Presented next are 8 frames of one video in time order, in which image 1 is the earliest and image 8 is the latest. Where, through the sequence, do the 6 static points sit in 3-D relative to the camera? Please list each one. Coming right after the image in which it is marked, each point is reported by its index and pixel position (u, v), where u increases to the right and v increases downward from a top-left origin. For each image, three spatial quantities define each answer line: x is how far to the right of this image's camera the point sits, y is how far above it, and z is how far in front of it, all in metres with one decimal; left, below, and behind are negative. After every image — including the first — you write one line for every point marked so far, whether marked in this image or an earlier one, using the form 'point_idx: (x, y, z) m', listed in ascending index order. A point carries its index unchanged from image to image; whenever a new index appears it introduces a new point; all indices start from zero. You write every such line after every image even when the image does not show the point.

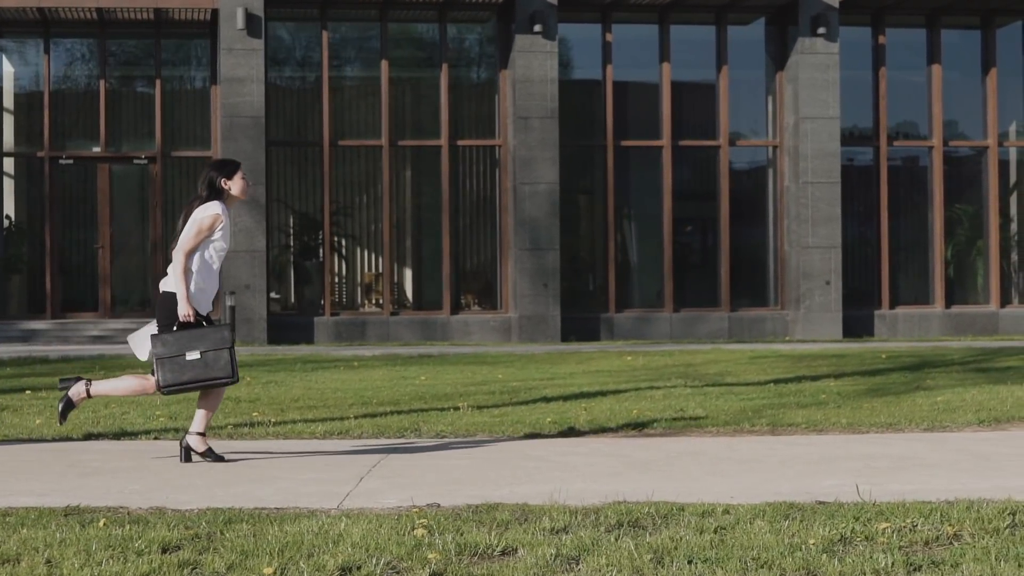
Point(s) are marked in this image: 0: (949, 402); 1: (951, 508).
0: (+2.0, -0.5, +10.5) m
1: (+1.0, -0.5, +5.5) m
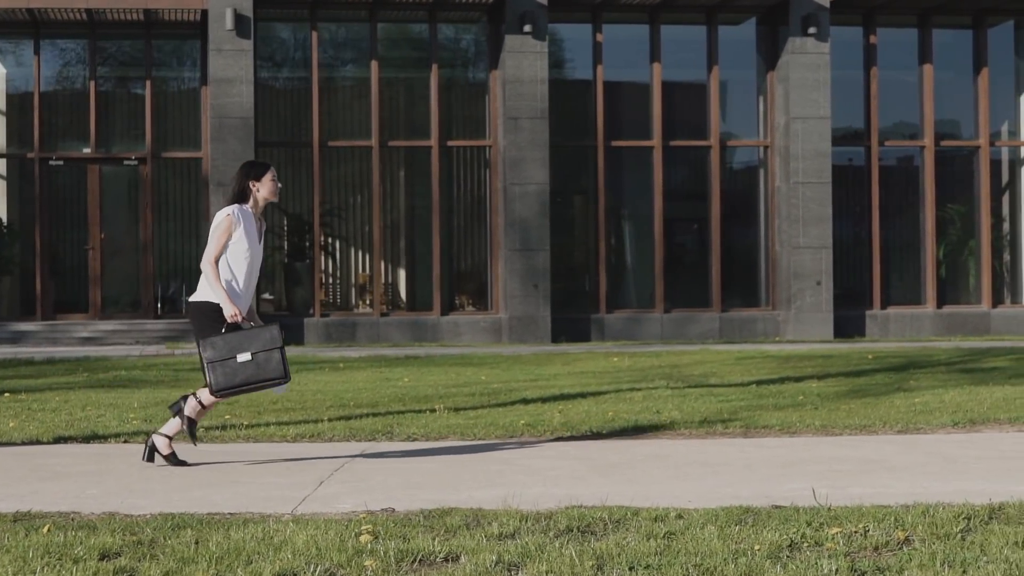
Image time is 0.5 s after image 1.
0: (+1.9, -0.5, +10.5) m
1: (+0.9, -0.5, +5.5) m
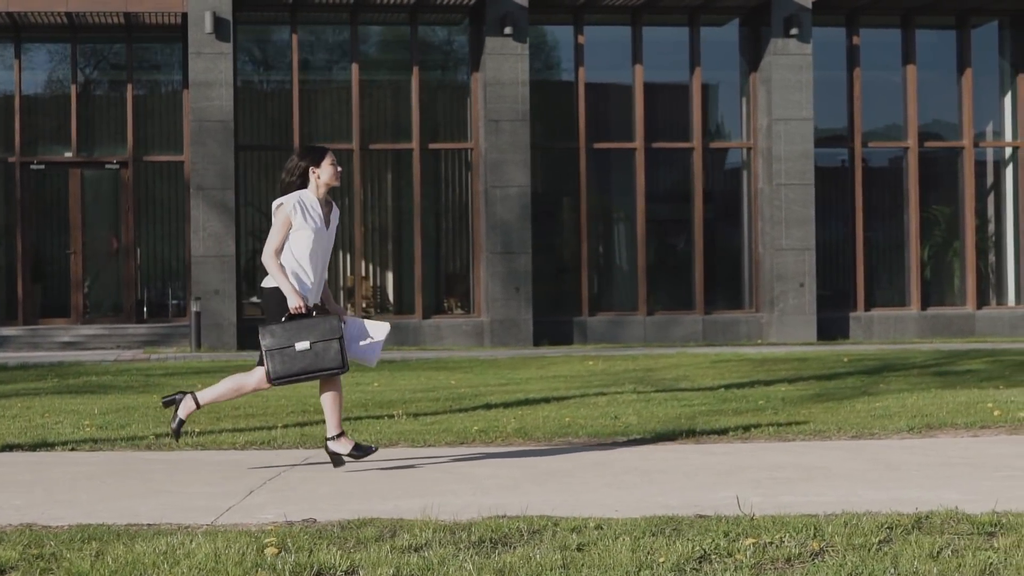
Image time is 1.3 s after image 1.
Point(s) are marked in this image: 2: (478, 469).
0: (+1.7, -0.5, +10.4) m
1: (+0.7, -0.5, +5.4) m
2: (-0.1, -0.6, +7.4) m
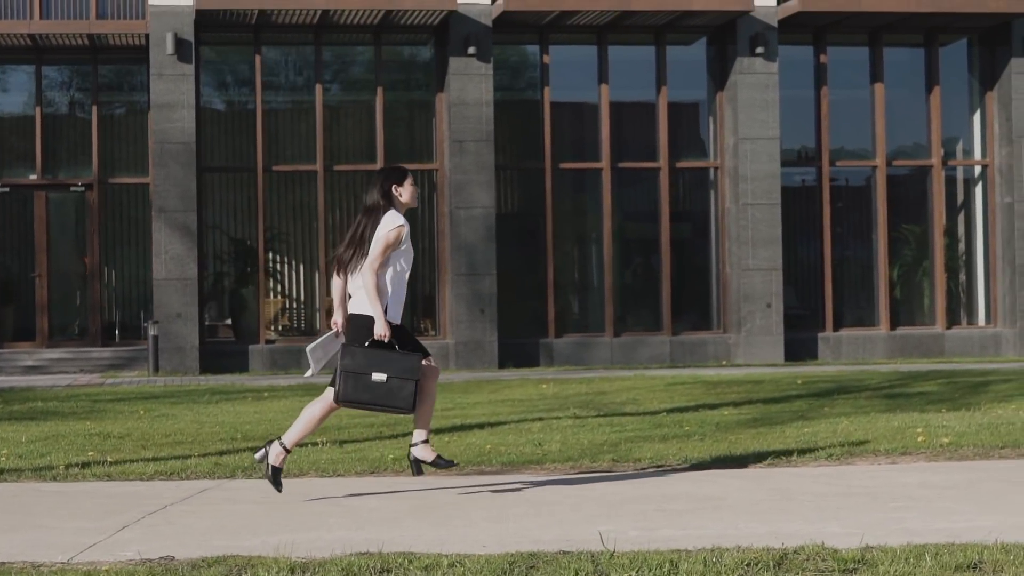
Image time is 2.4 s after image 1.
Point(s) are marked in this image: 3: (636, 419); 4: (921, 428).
0: (+1.3, -0.6, +10.2) m
1: (+0.4, -0.6, +5.2) m
2: (-0.4, -0.7, +7.2) m
3: (+0.6, -0.7, +12.2) m
4: (+1.8, -0.6, +10.2) m
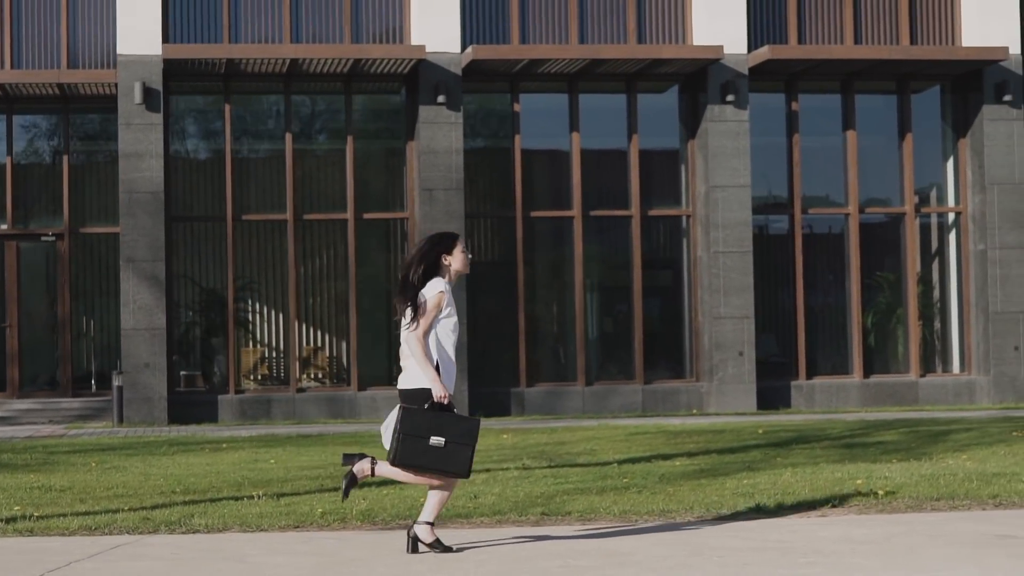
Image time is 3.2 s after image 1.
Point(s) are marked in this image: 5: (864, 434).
0: (+1.1, -0.9, +10.1) m
1: (+0.1, -0.7, +5.1) m
2: (-0.7, -0.8, +7.1) m
3: (+0.4, -0.9, +12.1) m
4: (+1.5, -0.8, +10.1) m
5: (+2.4, -1.0, +15.5) m
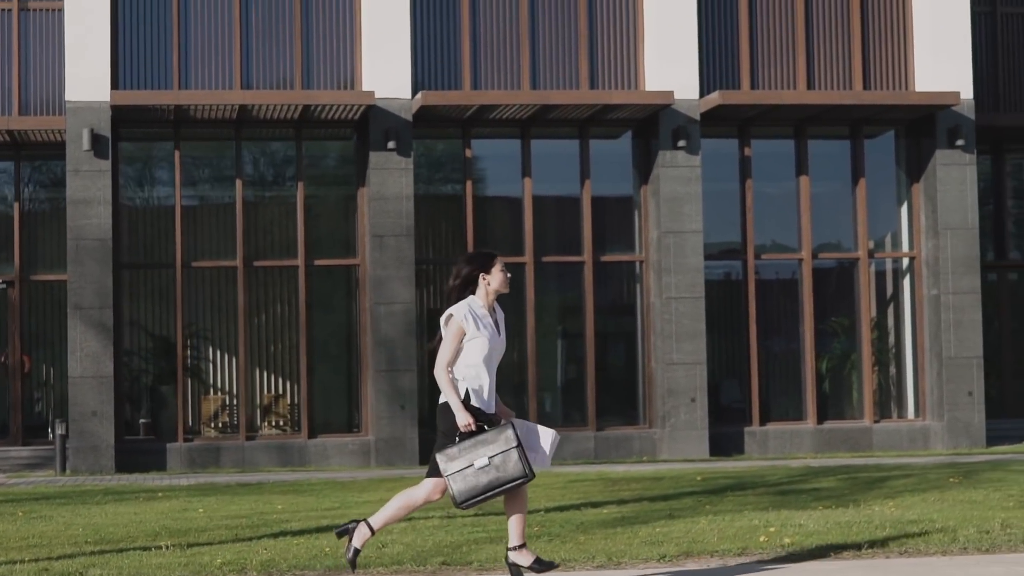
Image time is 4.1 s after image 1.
0: (+0.7, -1.1, +10.0) m
1: (-0.2, -0.8, +5.0) m
2: (-1.1, -1.0, +7.0) m
3: (0.0, -1.2, +12.0) m
4: (+1.1, -1.0, +10.0) m
5: (+1.9, -1.3, +15.4) m
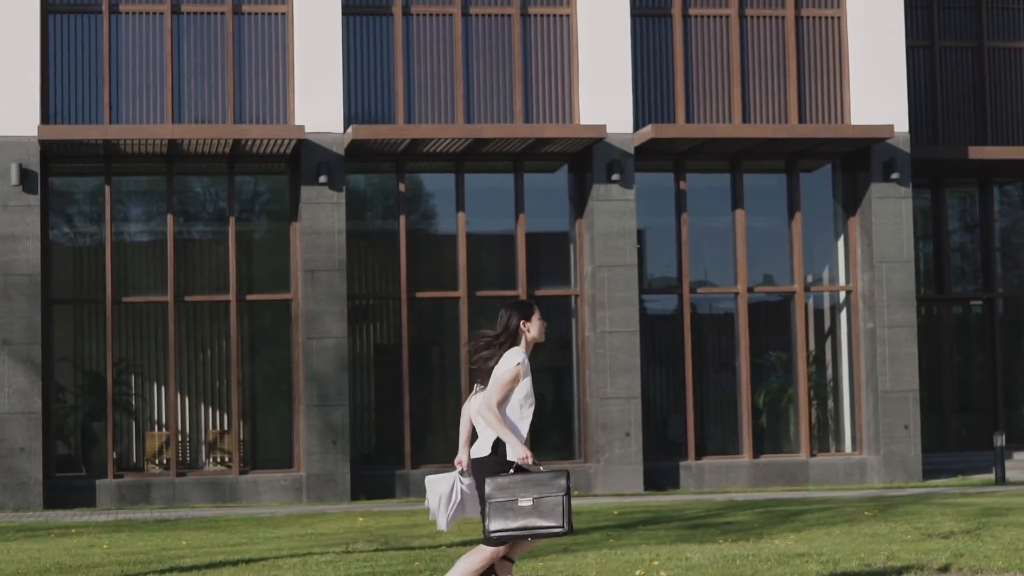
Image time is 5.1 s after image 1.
0: (+0.2, -1.2, +9.9) m
1: (-0.7, -0.9, +4.9) m
2: (-1.6, -1.1, +6.9) m
3: (-0.6, -1.4, +11.8) m
4: (+0.6, -1.2, +9.9) m
5: (+1.4, -1.5, +15.3) m
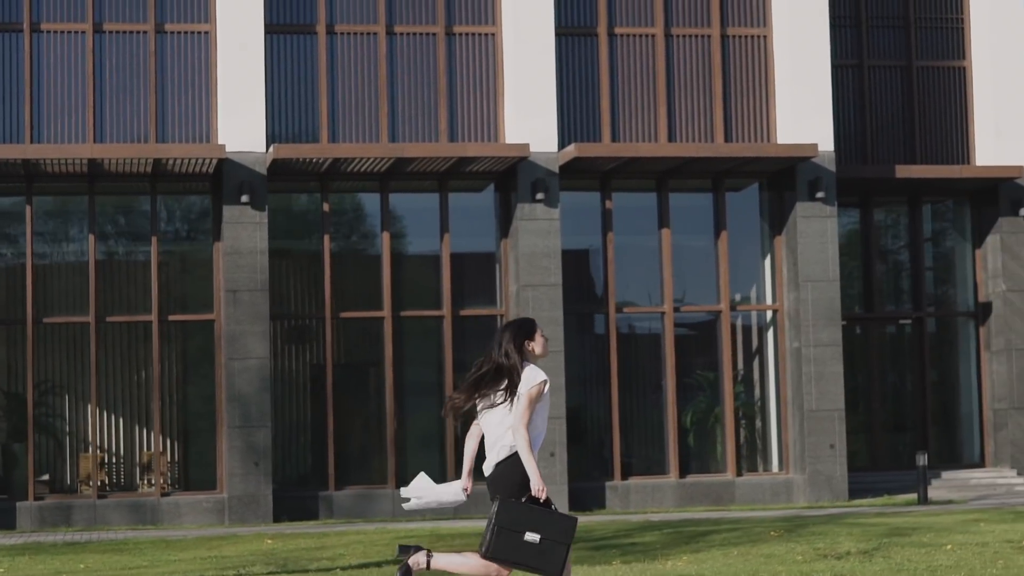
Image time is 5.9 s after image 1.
0: (-0.3, -1.3, +9.8) m
1: (-1.1, -0.9, +4.7) m
2: (-2.0, -1.1, +6.7) m
3: (-1.1, -1.5, +11.7) m
4: (+0.1, -1.2, +9.8) m
5: (+0.8, -1.6, +15.2) m
